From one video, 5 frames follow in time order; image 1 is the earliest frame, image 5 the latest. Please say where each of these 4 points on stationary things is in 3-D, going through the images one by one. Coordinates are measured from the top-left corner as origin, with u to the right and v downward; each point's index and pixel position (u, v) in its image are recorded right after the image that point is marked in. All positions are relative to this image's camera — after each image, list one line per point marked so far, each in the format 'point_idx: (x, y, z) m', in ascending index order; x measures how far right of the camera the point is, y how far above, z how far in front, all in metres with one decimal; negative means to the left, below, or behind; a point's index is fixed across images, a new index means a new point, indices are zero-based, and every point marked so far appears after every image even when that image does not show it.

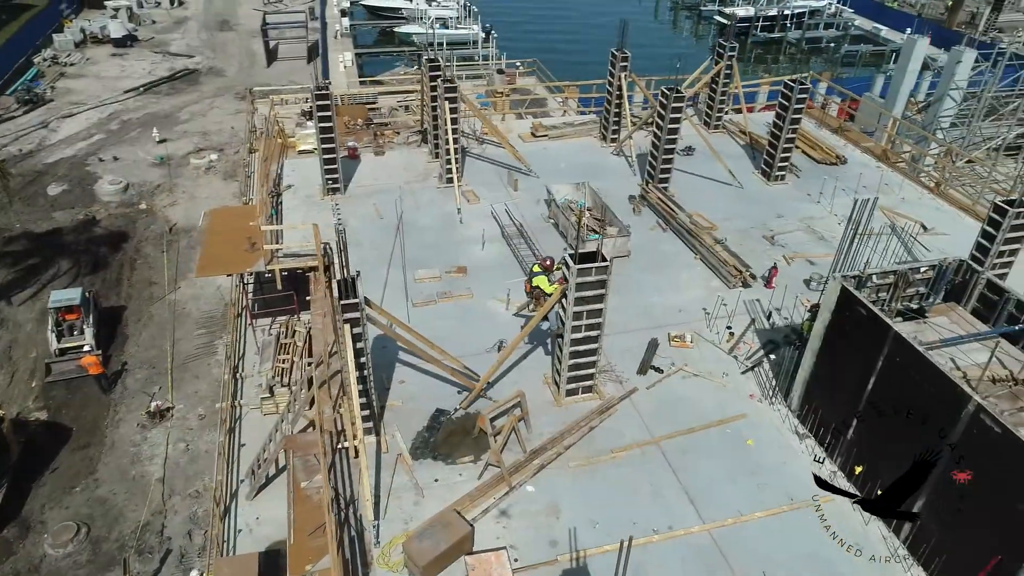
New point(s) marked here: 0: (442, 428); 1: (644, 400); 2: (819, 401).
0: (-1.3, -2.6, +13.1) m
1: (+2.6, -2.1, +13.9) m
2: (+5.5, -2.1, +12.9) m
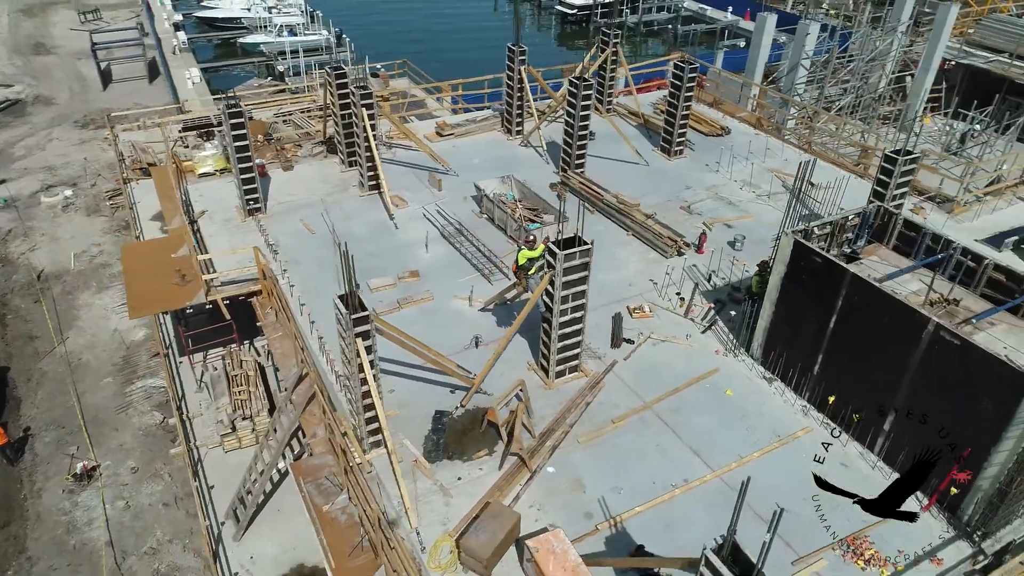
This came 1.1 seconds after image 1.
0: (-1.2, -2.6, +13.2) m
1: (+2.3, -1.7, +14.8) m
2: (+5.4, -1.2, +14.4) m
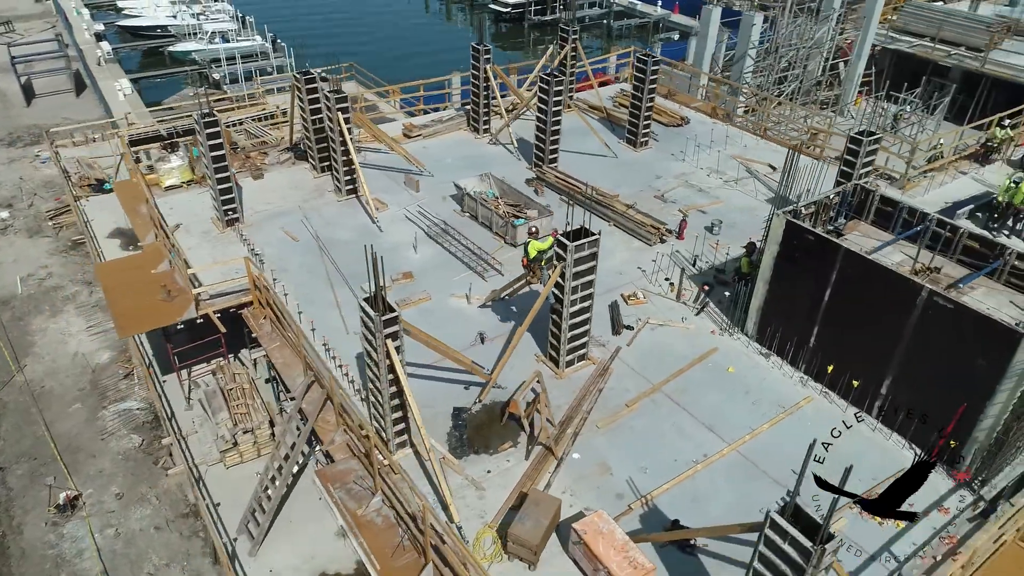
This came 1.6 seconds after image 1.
0: (-0.8, -2.5, +13.4) m
1: (+2.5, -1.4, +15.2) m
2: (+5.5, -0.8, +15.1) m
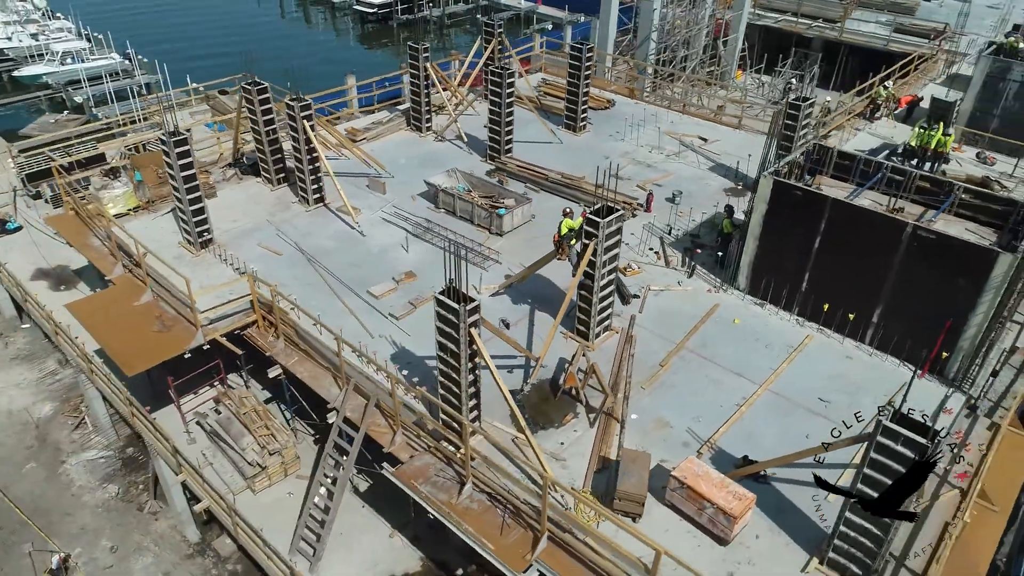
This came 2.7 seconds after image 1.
0: (+0.3, -2.2, +13.9) m
1: (+3.0, -0.7, +16.3) m
2: (+5.9, +0.3, +16.7) m
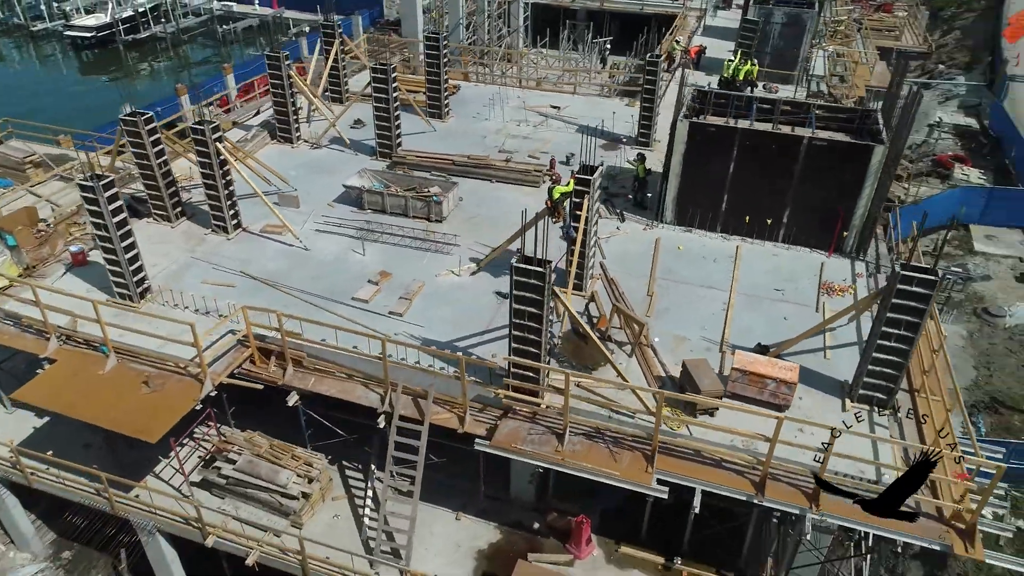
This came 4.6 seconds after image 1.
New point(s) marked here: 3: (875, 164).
0: (+1.2, -1.4, +15.2) m
1: (+2.6, +0.6, +18.3) m
2: (+4.9, +2.3, +19.5) m
3: (+8.9, +3.0, +17.6) m
